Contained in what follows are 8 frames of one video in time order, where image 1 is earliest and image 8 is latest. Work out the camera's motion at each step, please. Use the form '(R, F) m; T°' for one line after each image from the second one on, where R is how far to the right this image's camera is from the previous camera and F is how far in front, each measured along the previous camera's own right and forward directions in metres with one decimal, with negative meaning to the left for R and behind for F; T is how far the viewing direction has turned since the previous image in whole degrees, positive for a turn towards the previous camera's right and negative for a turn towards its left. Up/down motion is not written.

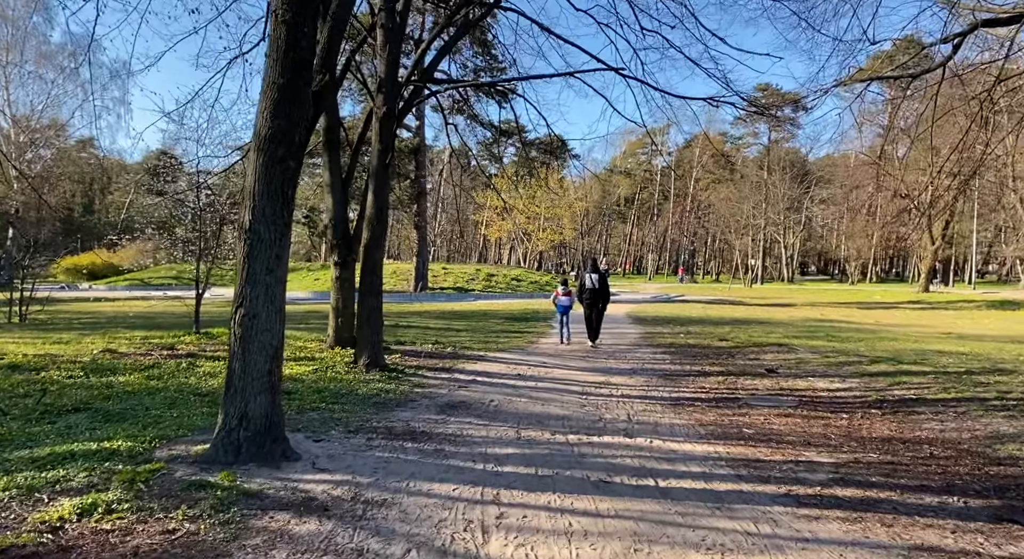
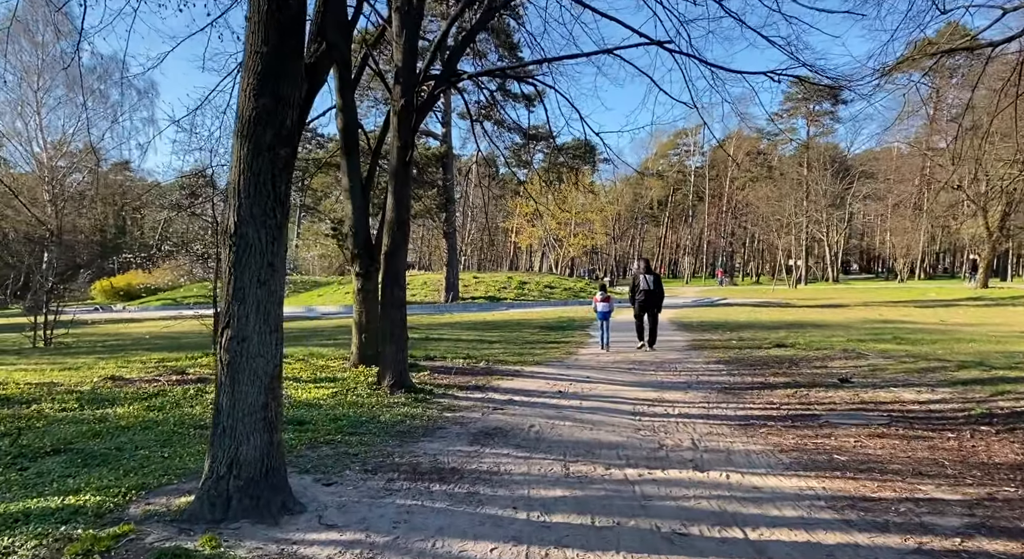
(-0.1, +0.9) m; -3°
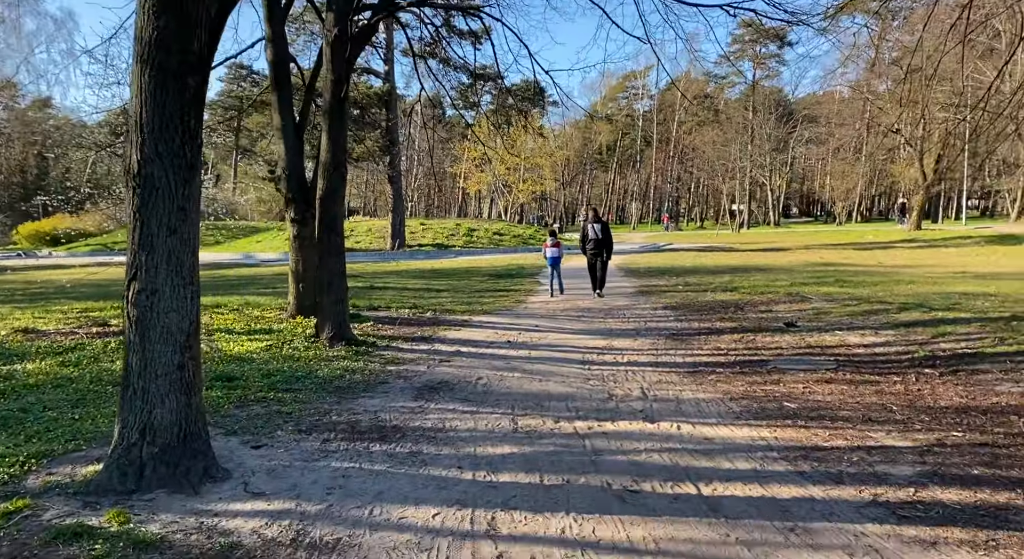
(0.0, +0.3) m; +4°
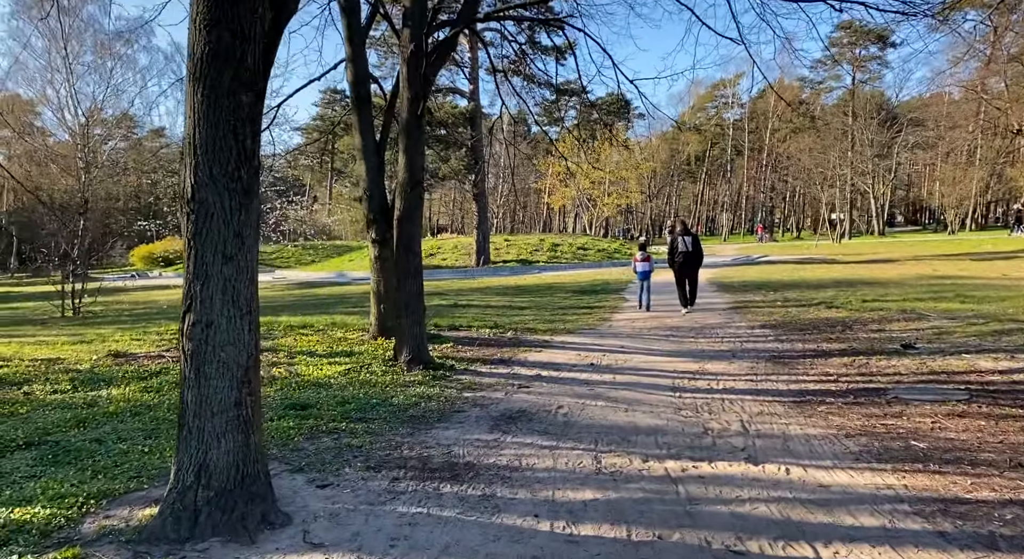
(0.0, +0.4) m; -8°
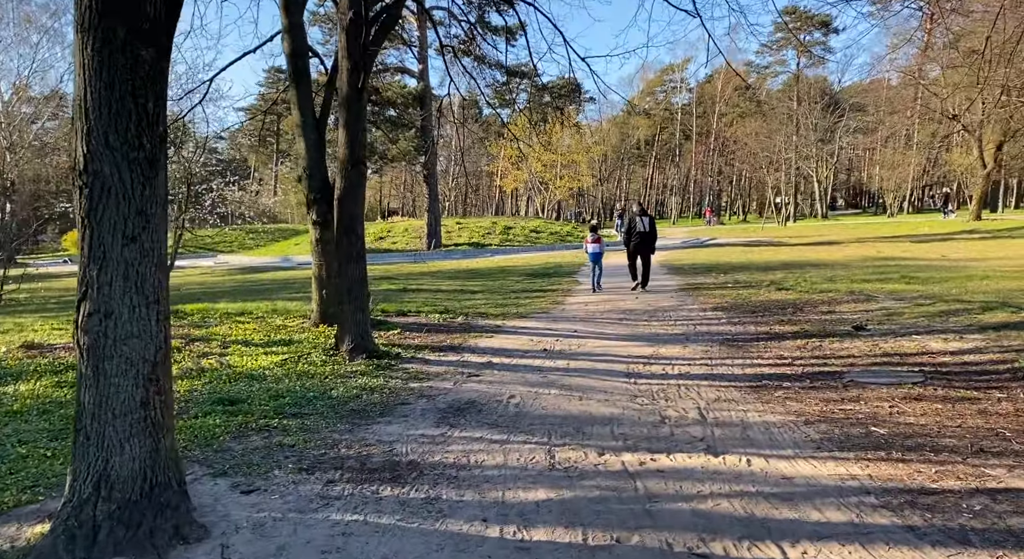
(0.0, +0.3) m; +4°
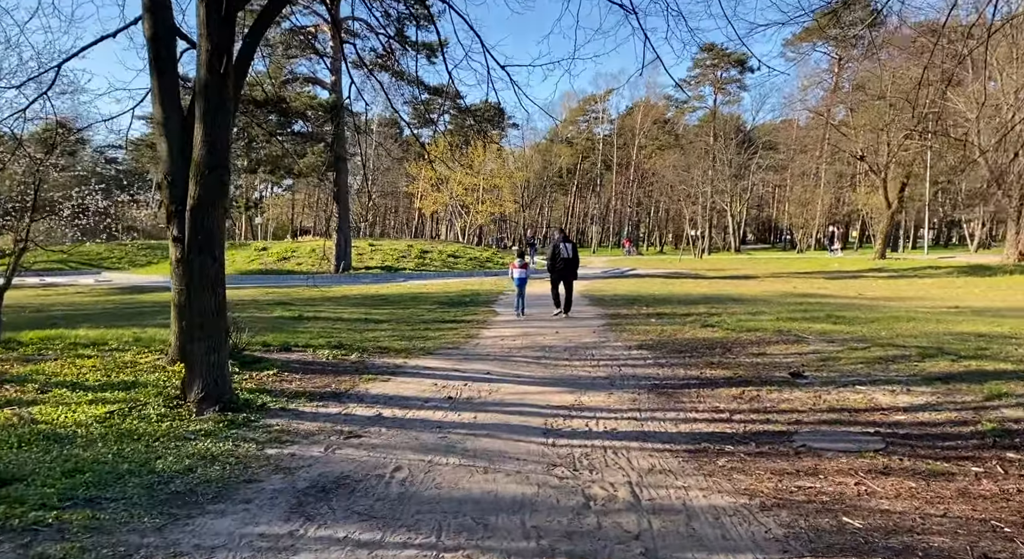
(+0.2, +1.1) m; +7°
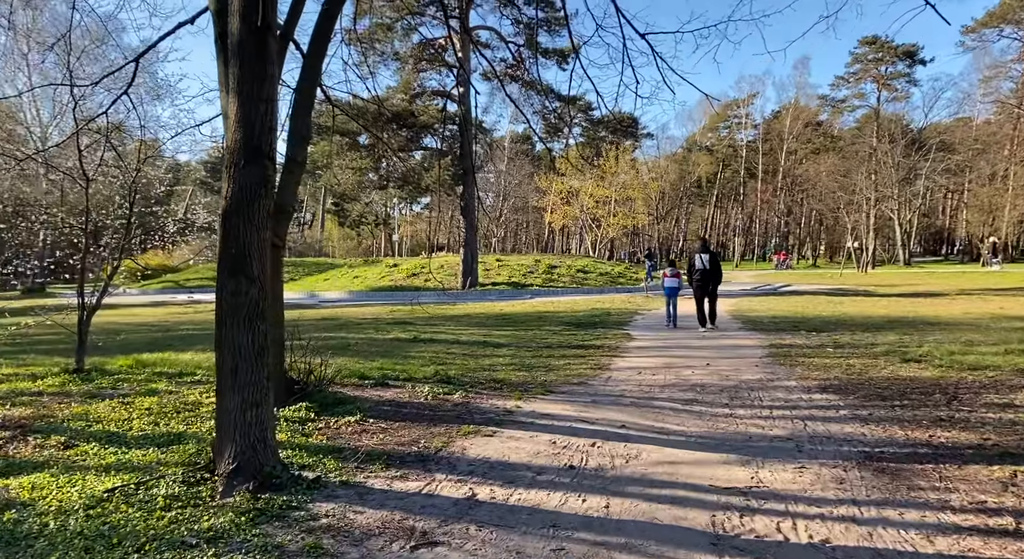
(-0.1, +1.8) m; -12°
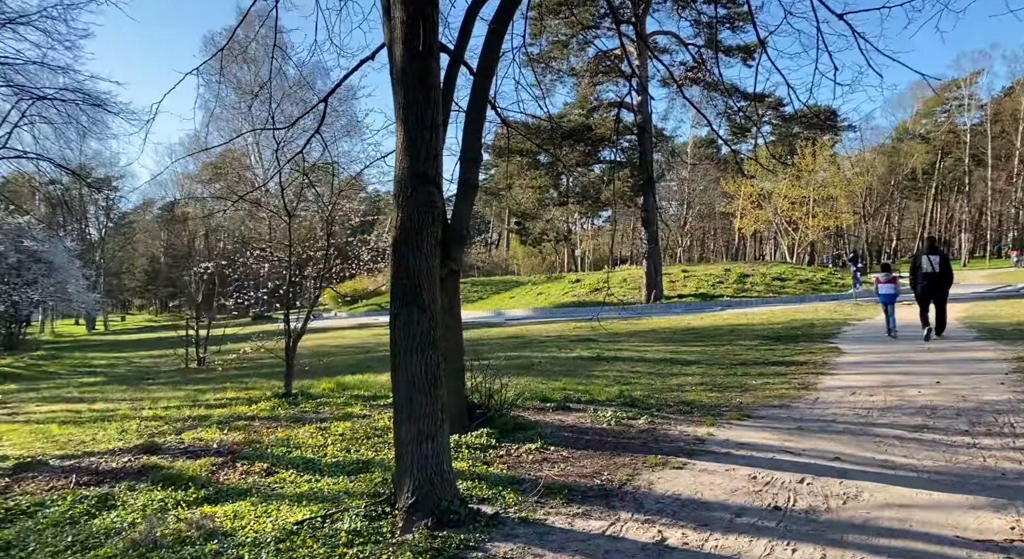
(0.0, +0.3) m; -16°
